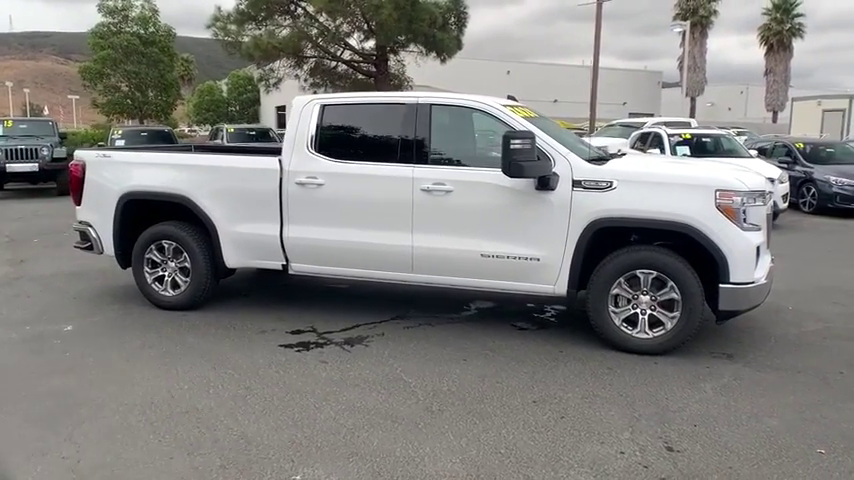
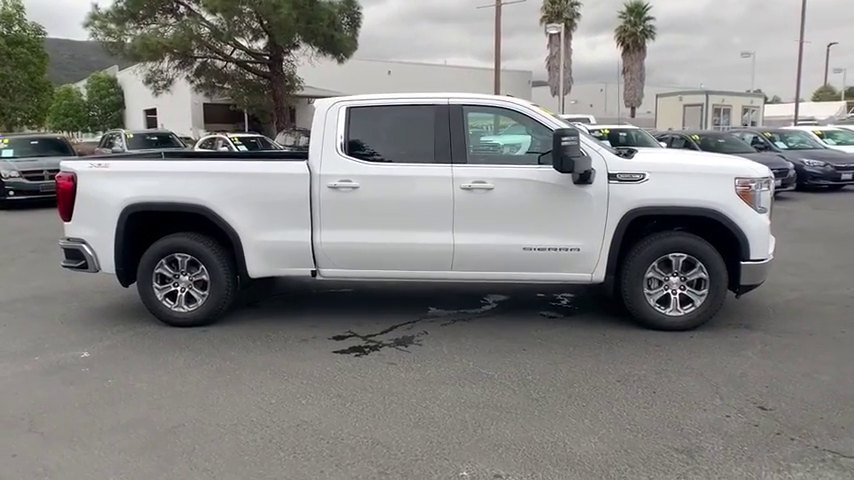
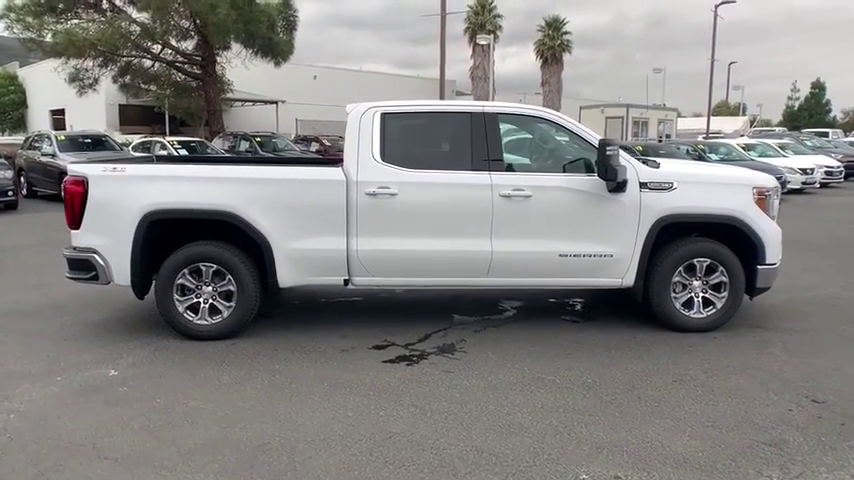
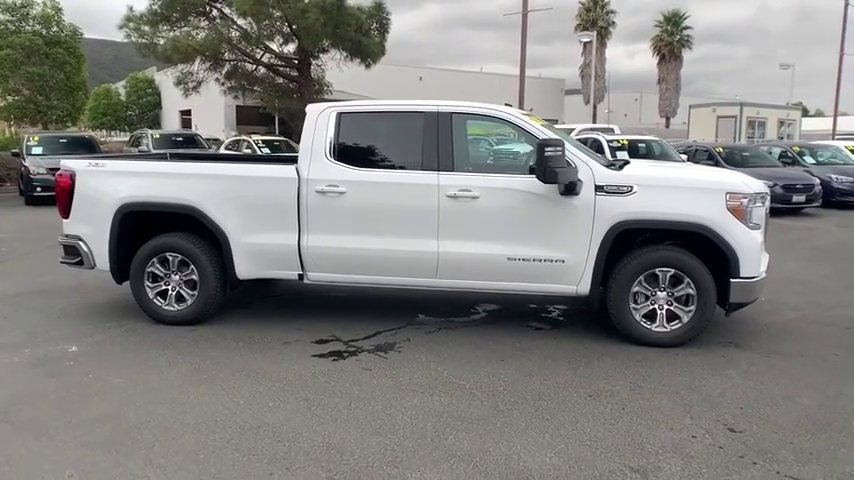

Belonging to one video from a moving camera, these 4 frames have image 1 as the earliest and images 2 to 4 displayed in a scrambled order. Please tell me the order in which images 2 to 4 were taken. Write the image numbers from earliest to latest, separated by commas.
4, 2, 3
